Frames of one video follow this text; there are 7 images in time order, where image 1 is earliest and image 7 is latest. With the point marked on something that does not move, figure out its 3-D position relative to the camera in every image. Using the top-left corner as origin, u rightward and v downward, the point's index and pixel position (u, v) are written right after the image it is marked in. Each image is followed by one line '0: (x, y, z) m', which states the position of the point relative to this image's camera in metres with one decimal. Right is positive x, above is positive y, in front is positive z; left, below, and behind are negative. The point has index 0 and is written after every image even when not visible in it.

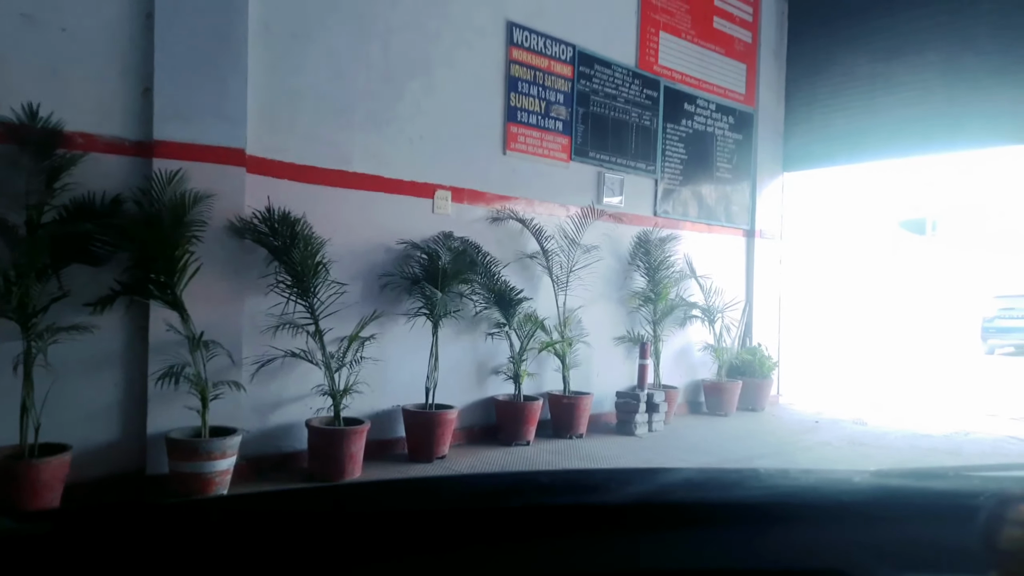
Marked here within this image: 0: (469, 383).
0: (-0.4, -0.8, +5.5) m
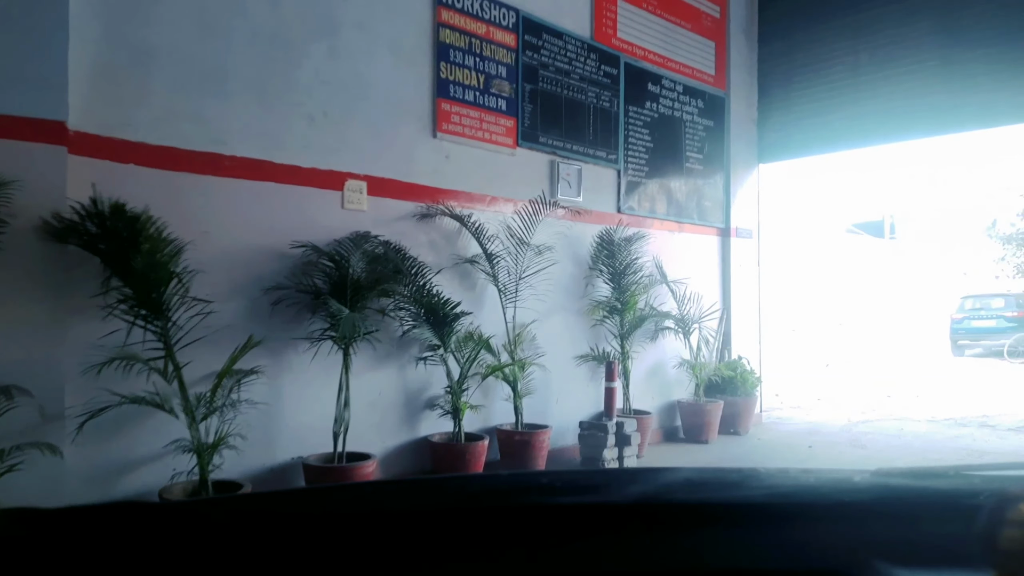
0: (-0.8, -0.9, +4.4) m
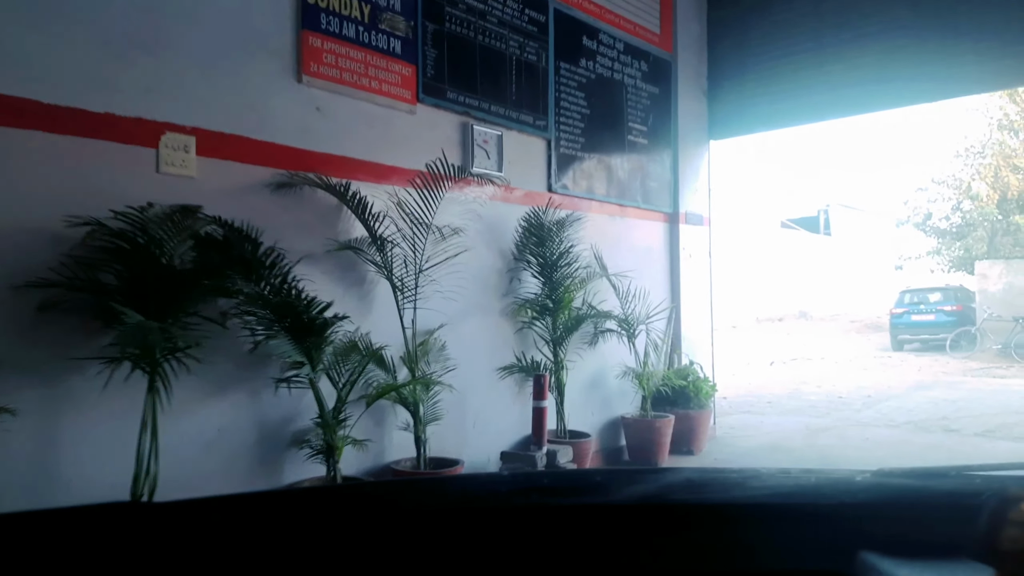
0: (-1.3, -0.9, +3.2) m
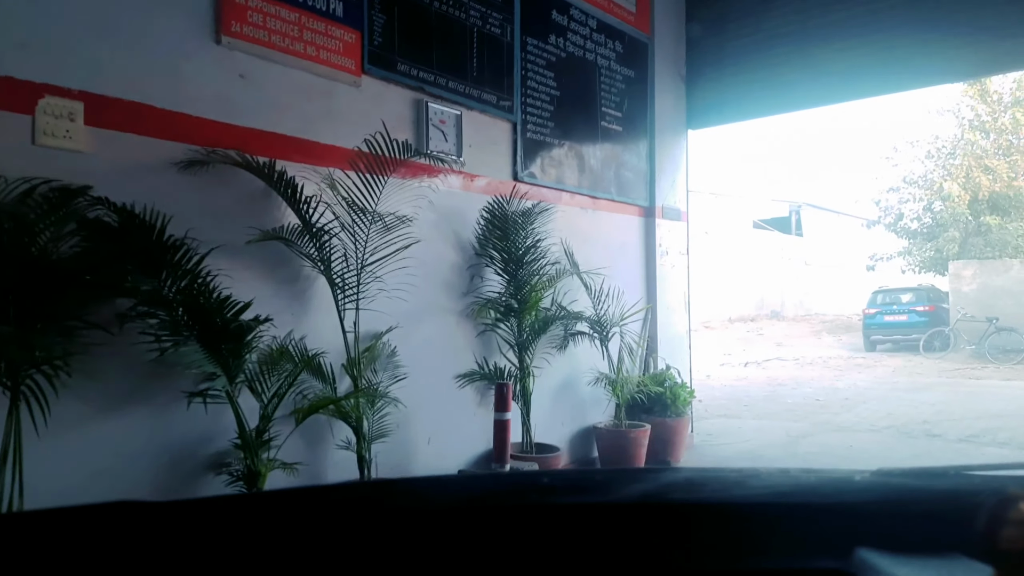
0: (-1.5, -0.9, +2.7) m
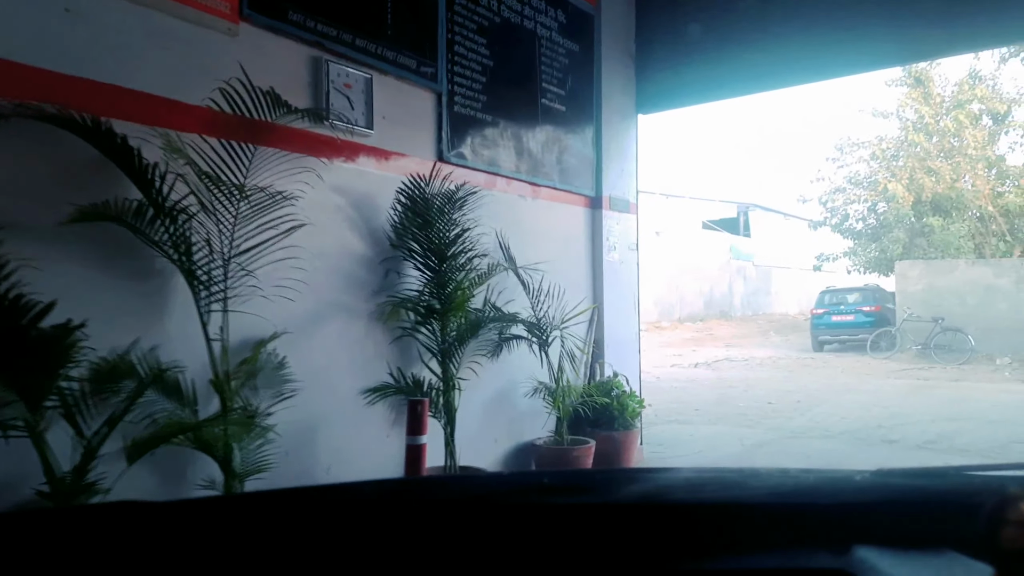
0: (-1.8, -0.9, +2.0) m
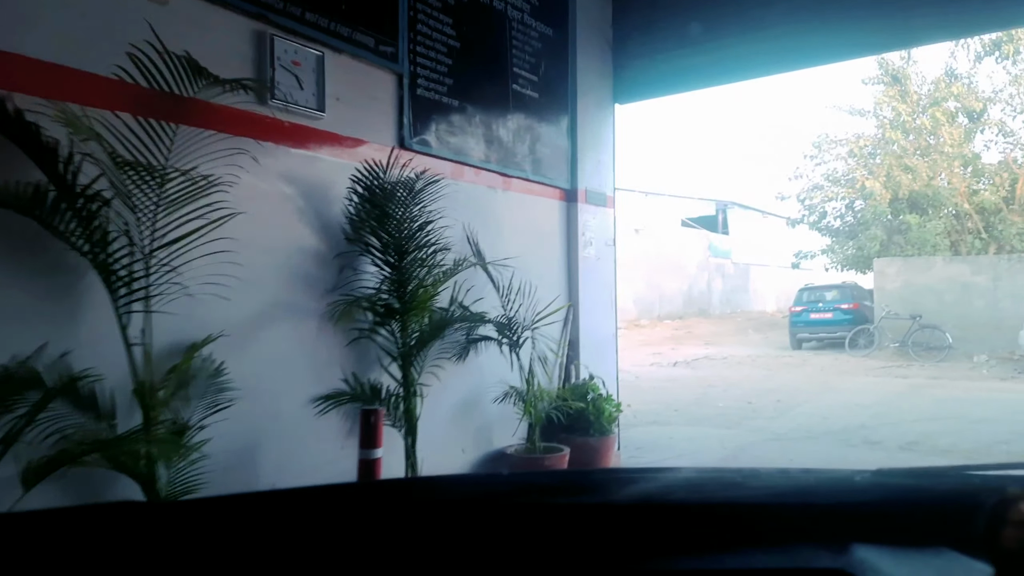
0: (-2.0, -0.9, +1.7) m
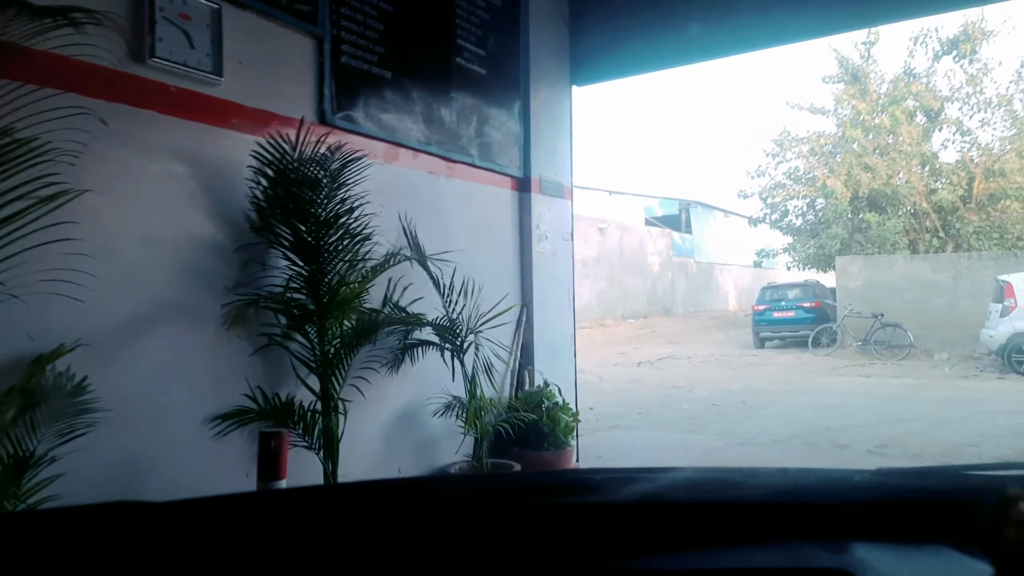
0: (-2.1, -0.9, +1.1) m
